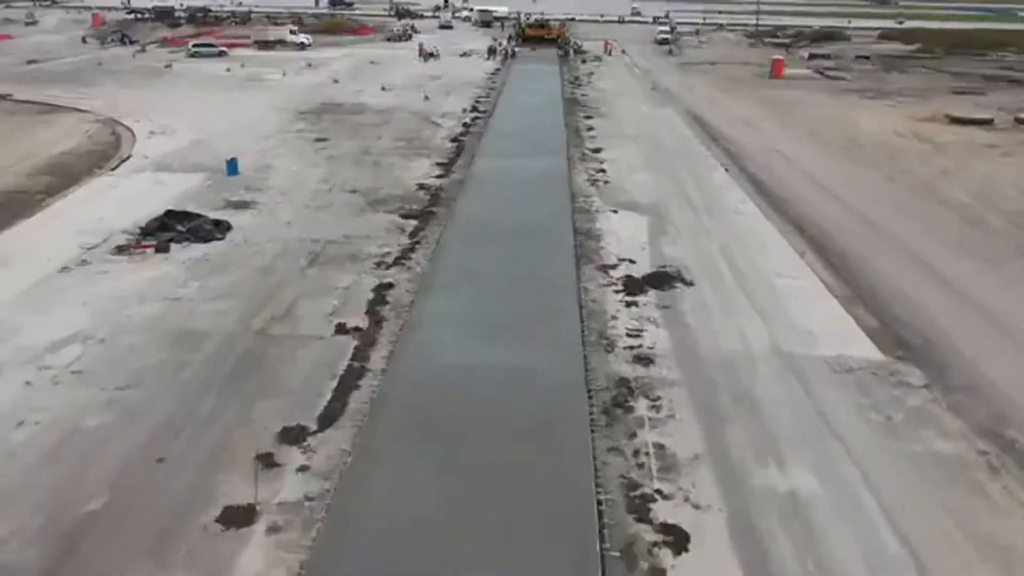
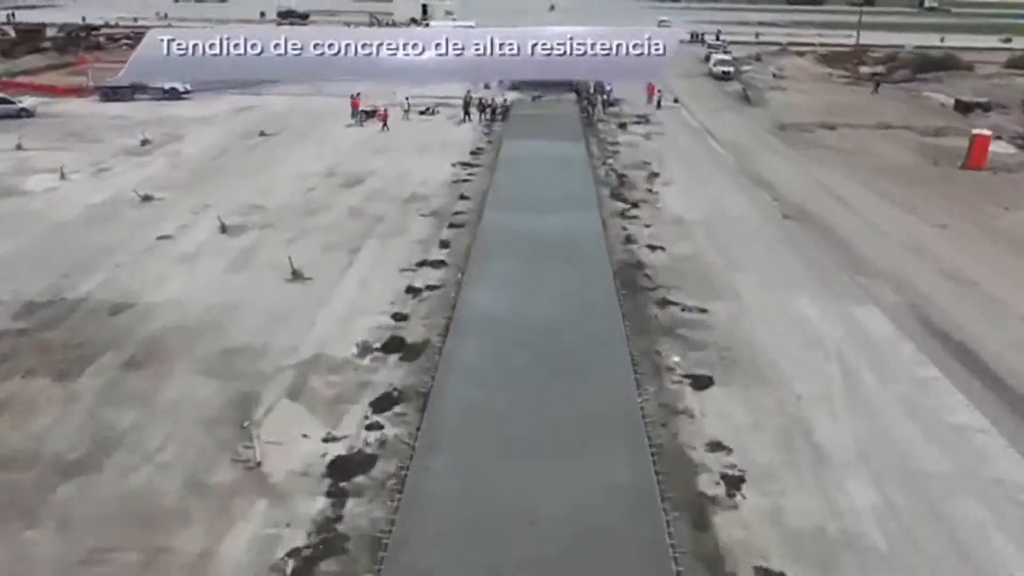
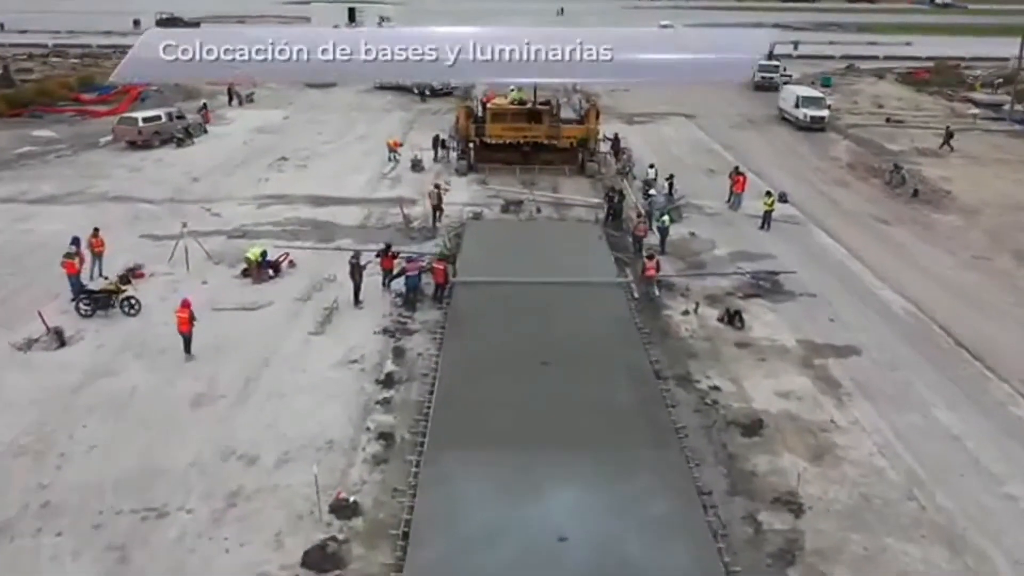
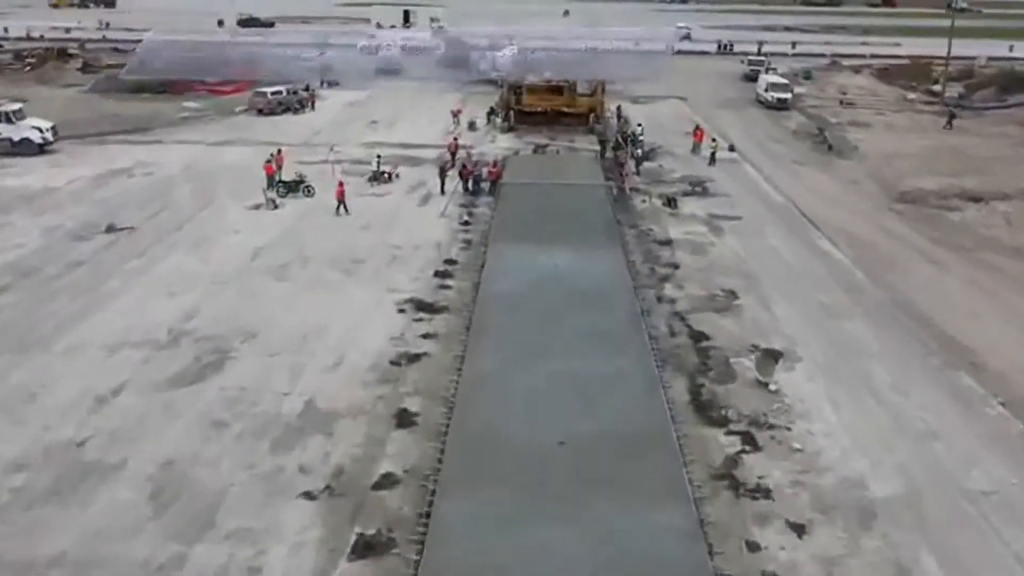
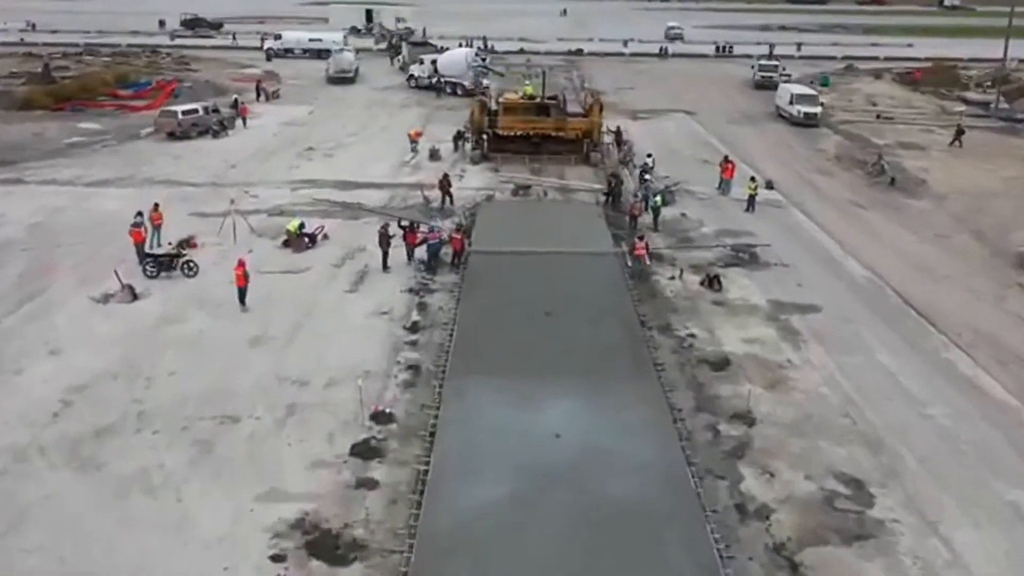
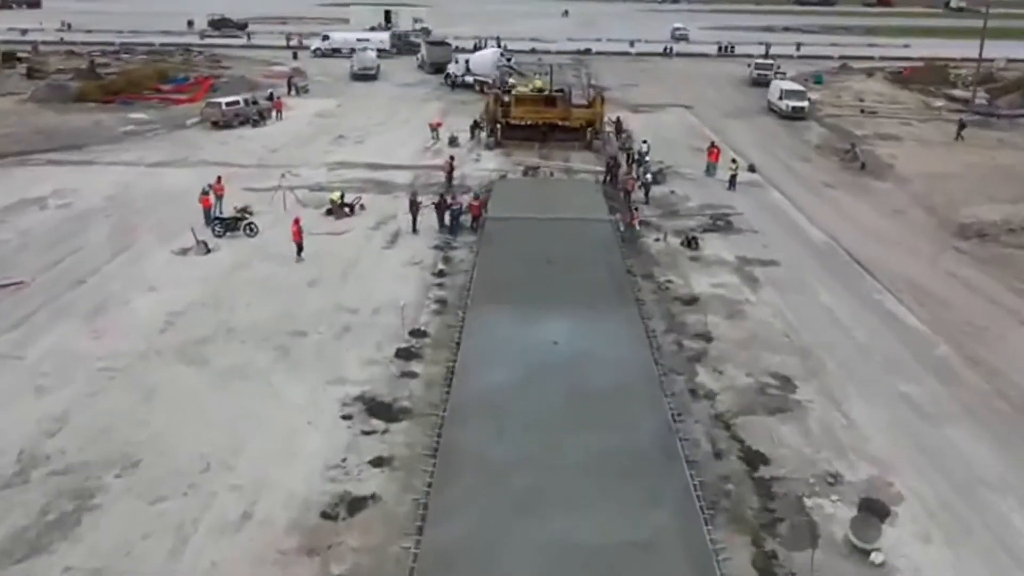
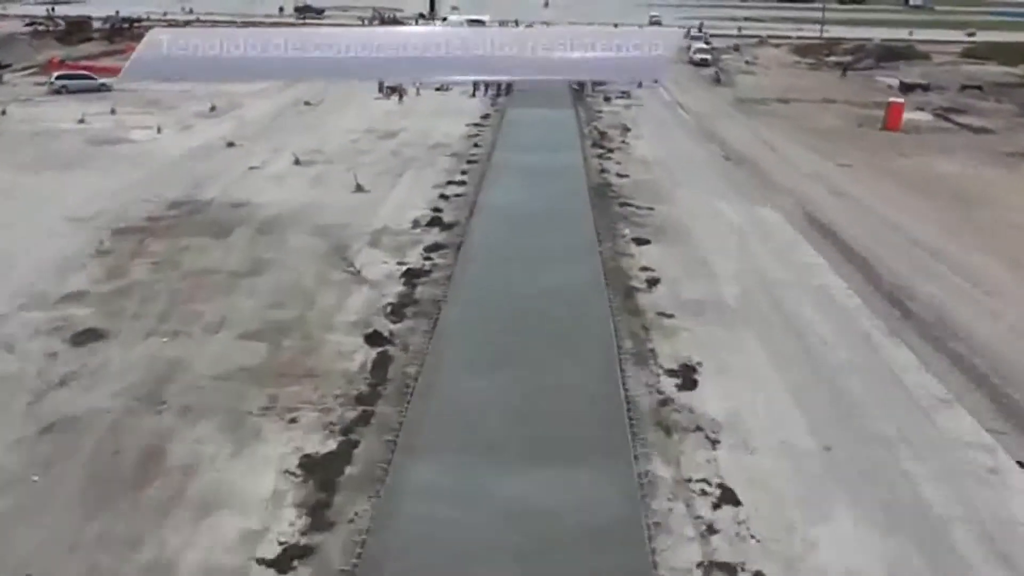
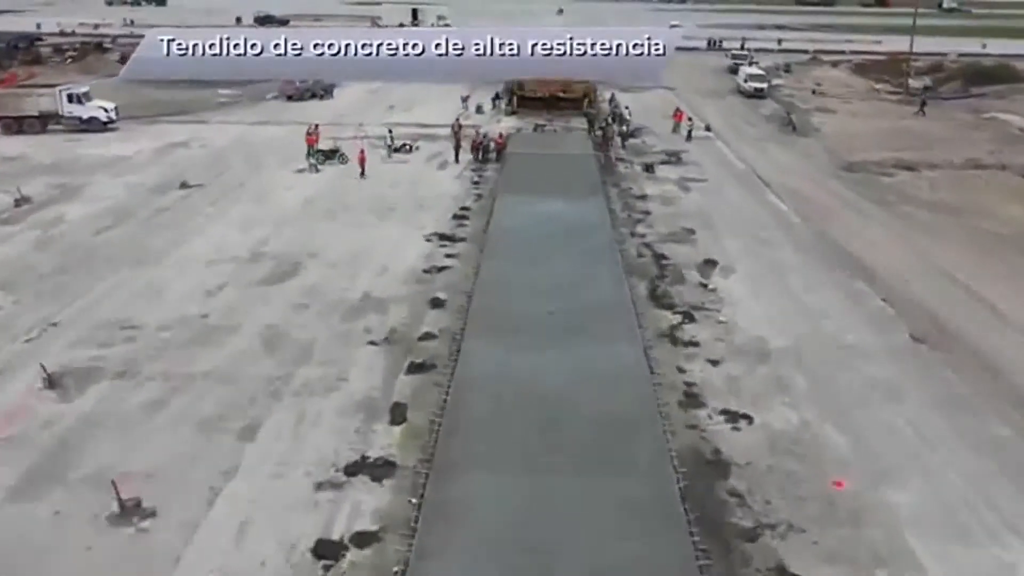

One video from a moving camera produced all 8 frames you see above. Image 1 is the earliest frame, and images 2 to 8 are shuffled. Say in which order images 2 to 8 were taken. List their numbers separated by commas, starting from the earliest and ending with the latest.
7, 2, 8, 4, 6, 5, 3
